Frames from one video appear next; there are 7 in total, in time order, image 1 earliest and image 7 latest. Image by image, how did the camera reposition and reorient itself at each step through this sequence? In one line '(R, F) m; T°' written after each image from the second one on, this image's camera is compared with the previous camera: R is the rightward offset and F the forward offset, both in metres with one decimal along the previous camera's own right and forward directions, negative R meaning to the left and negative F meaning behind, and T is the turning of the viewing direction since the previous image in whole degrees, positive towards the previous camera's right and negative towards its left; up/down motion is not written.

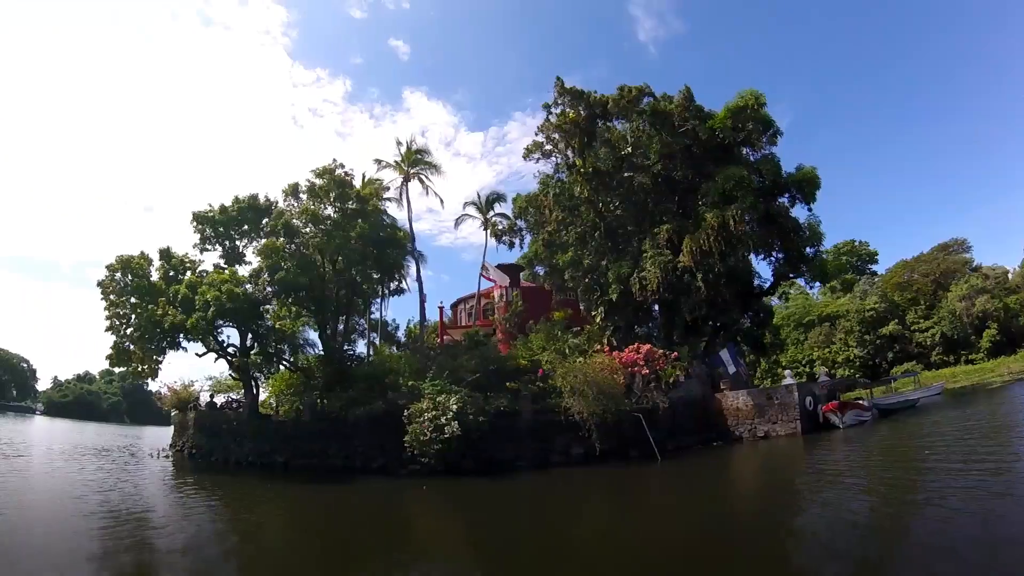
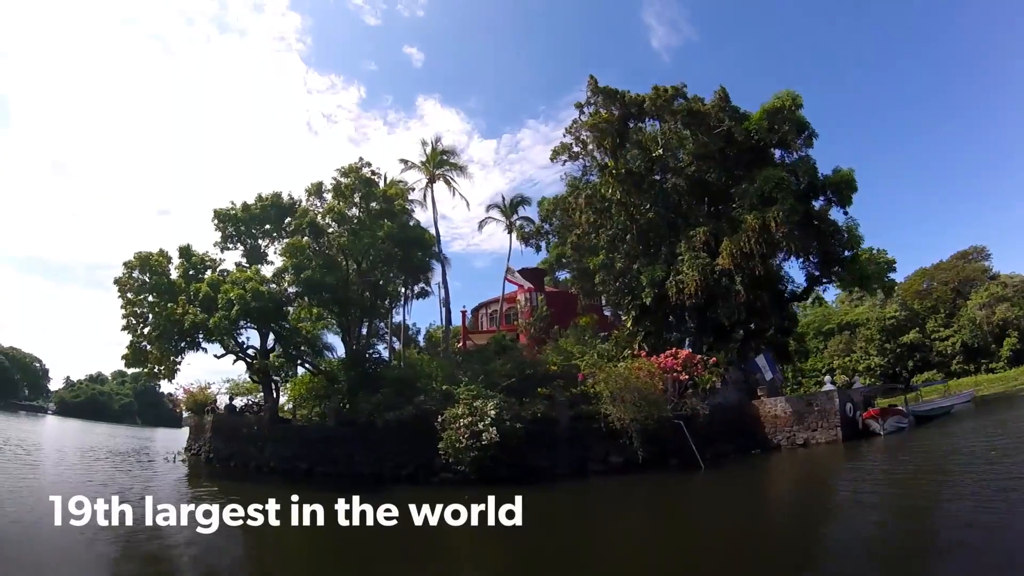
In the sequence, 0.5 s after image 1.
(-0.8, +0.9) m; -1°
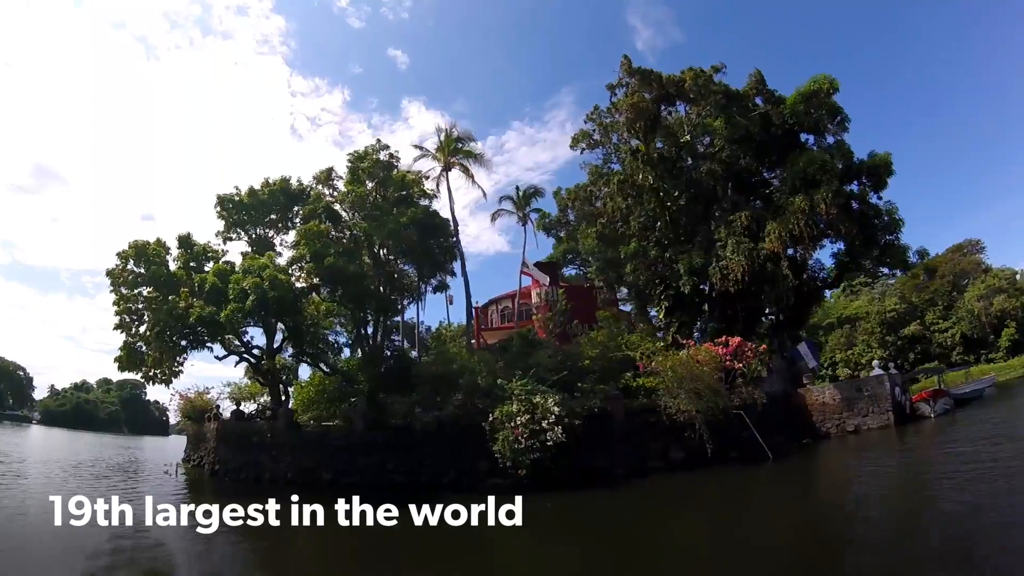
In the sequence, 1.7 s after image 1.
(-1.5, +1.8) m; +1°
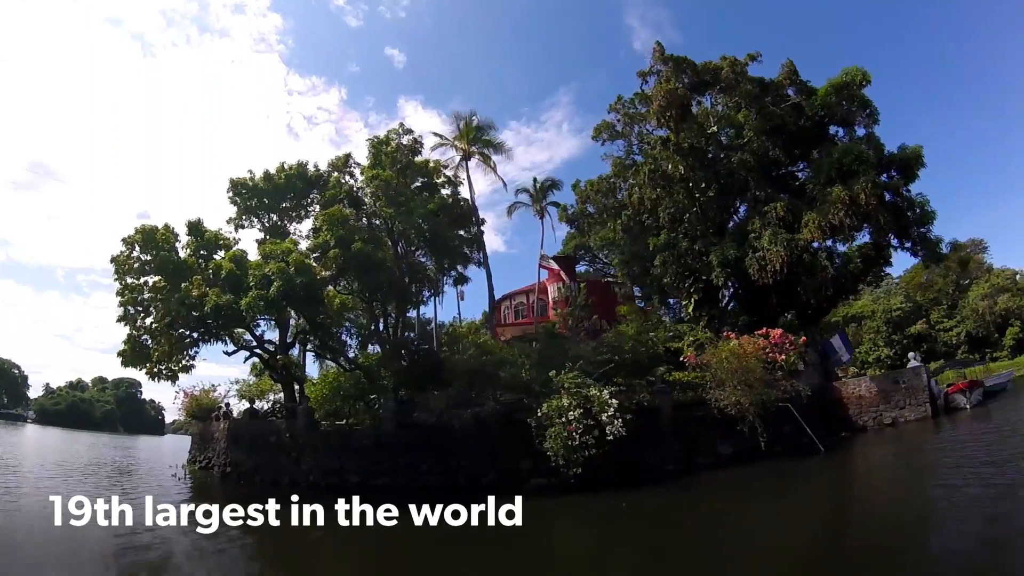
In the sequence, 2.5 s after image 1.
(-1.0, +1.1) m; 0°
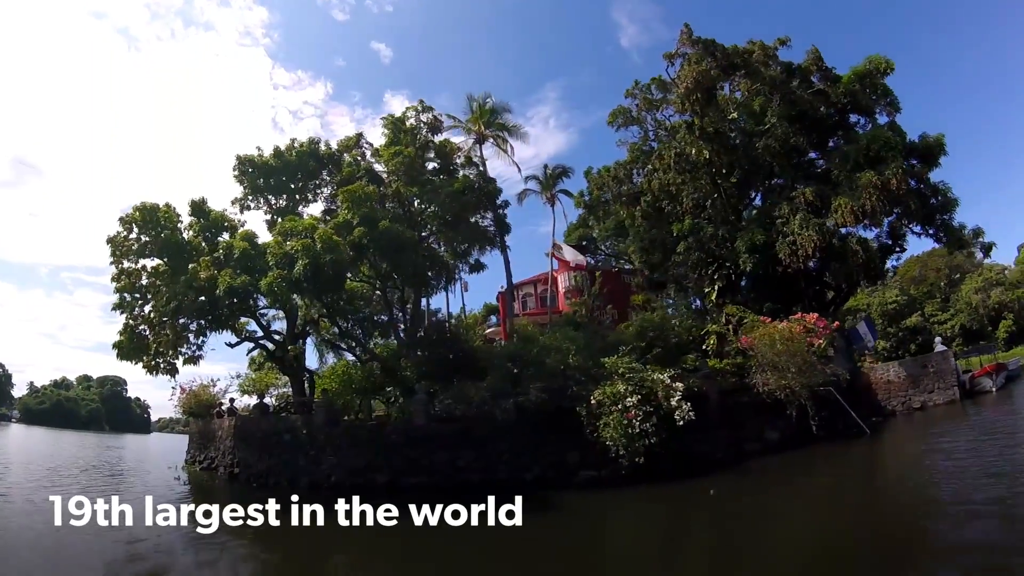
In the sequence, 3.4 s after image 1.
(-1.1, +1.2) m; +1°
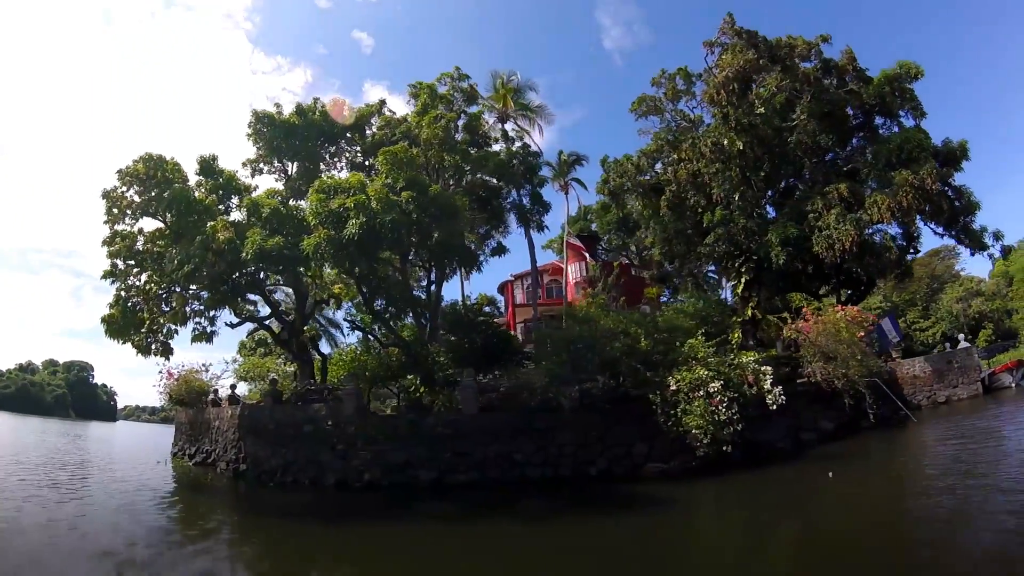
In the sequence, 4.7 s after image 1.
(-1.6, +1.6) m; +2°
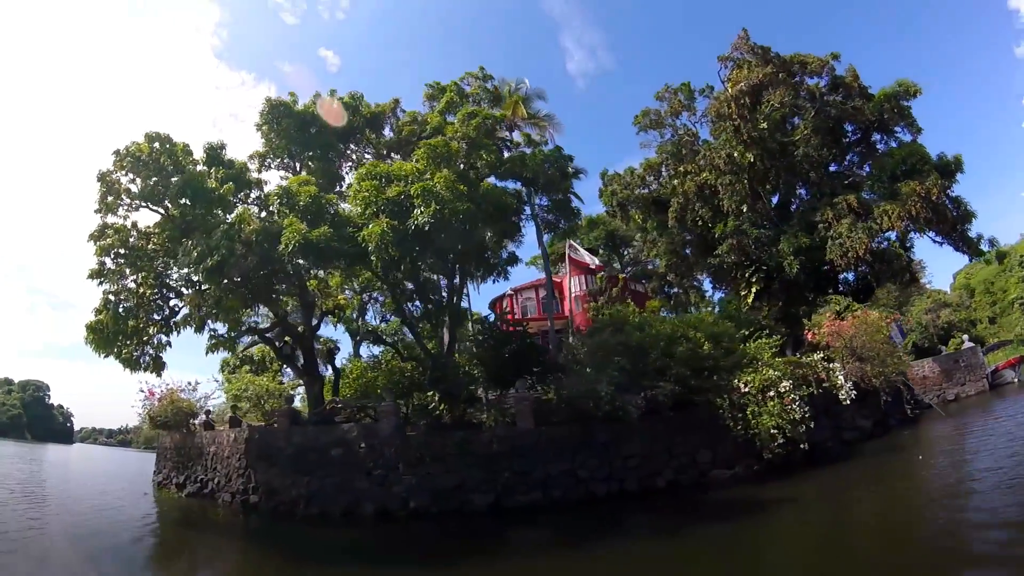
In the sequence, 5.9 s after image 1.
(-1.5, +1.2) m; +3°
